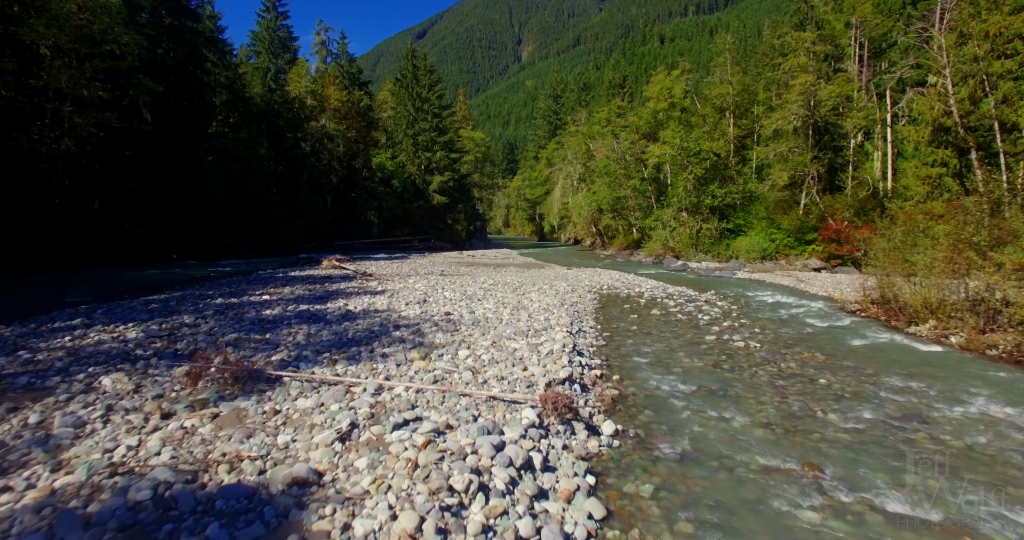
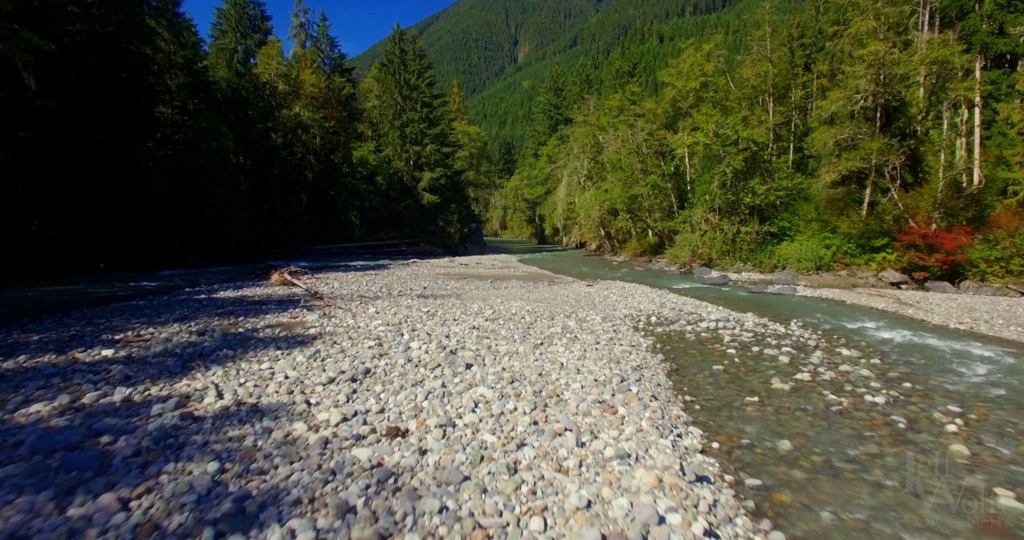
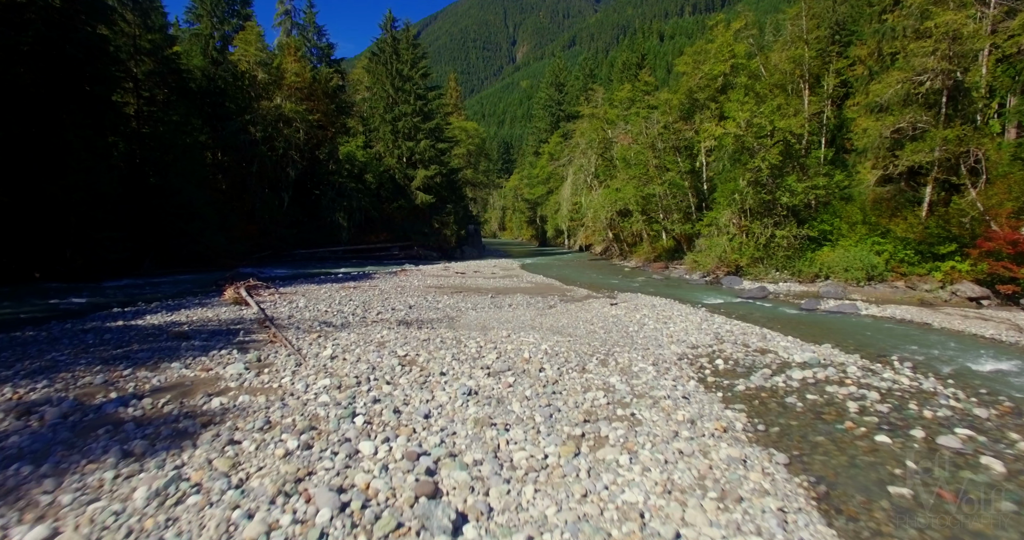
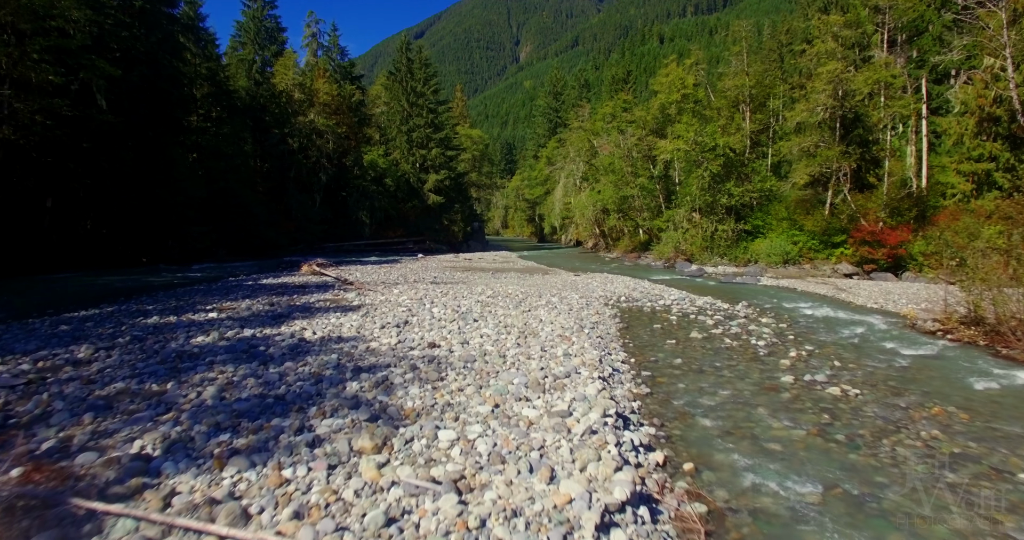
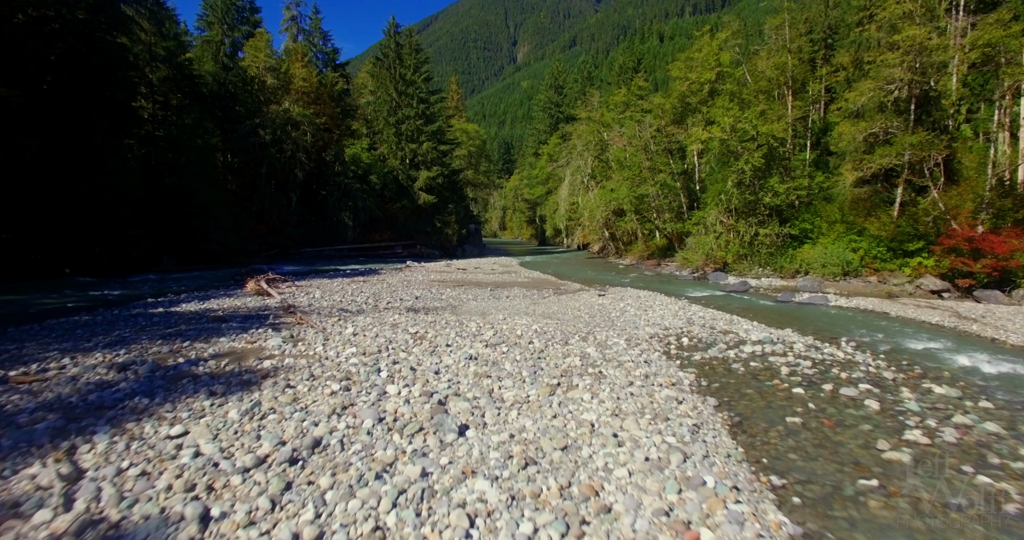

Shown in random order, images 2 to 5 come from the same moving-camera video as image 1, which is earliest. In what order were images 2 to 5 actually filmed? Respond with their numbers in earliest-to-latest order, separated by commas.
4, 2, 5, 3
